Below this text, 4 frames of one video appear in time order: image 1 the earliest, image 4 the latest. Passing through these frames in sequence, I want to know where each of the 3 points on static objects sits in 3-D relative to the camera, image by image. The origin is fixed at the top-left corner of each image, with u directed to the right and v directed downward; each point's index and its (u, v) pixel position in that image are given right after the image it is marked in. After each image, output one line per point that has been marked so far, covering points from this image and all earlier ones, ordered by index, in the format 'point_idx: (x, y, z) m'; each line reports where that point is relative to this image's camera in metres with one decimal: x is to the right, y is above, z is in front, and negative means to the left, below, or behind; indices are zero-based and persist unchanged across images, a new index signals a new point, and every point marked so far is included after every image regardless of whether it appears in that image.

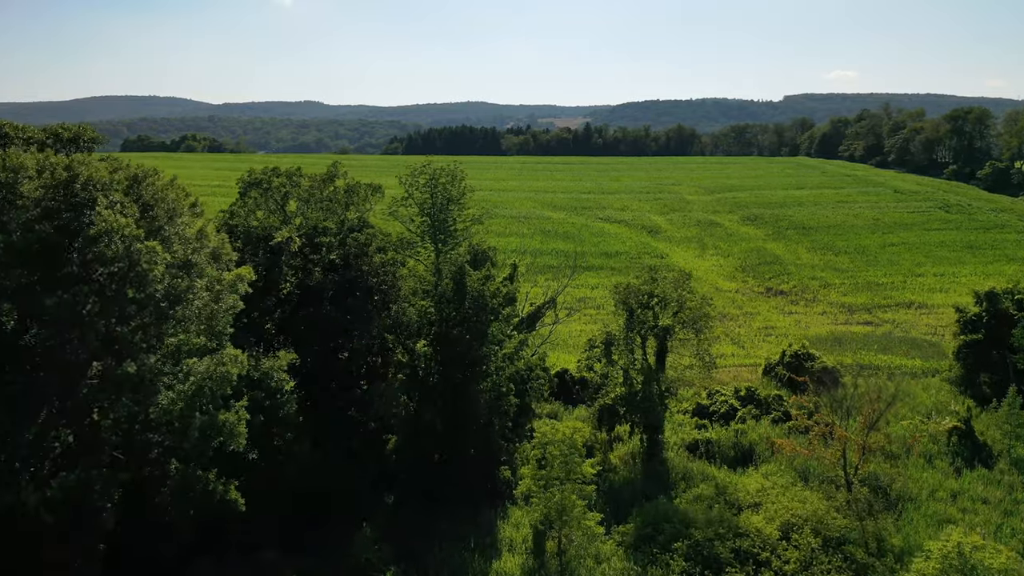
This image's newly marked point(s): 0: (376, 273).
0: (-2.9, +0.3, +17.2) m
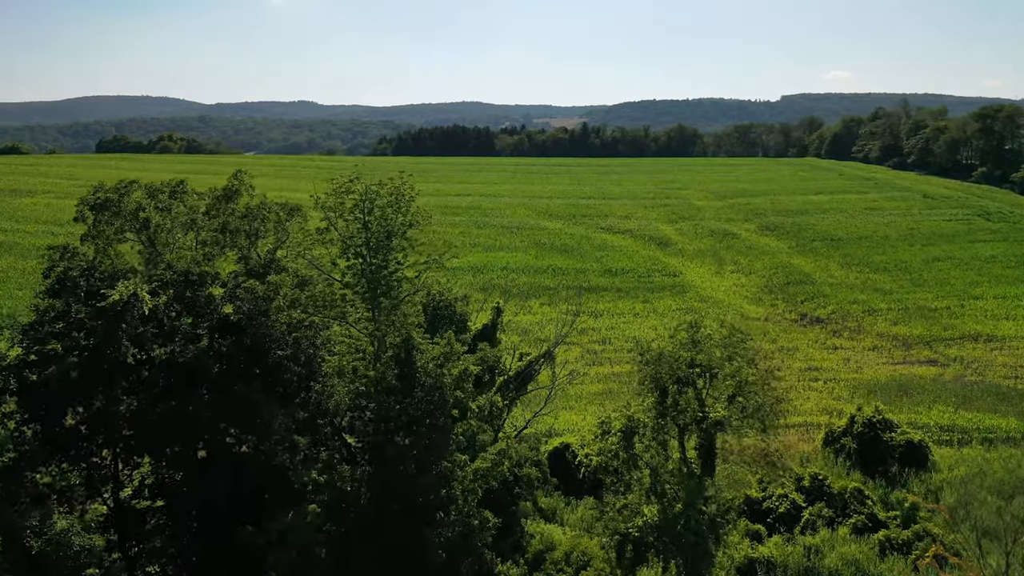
0: (-3.2, -0.7, +11.4) m
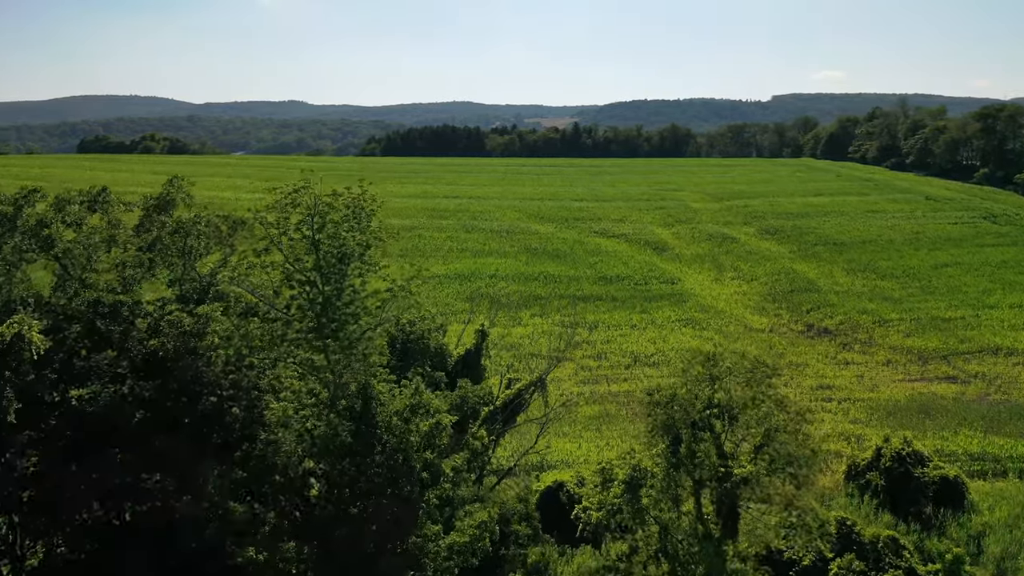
0: (-3.4, -1.1, +9.4) m
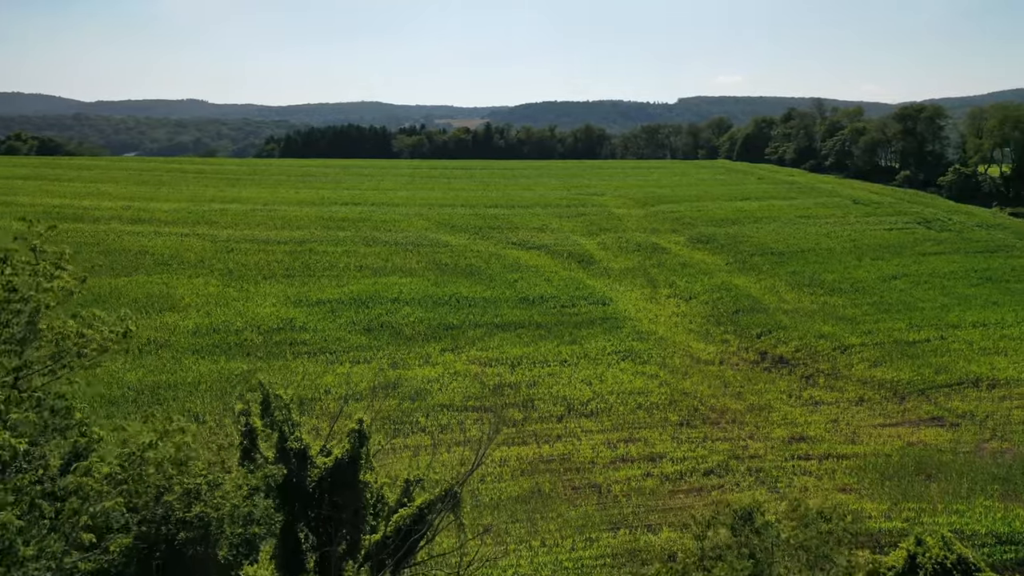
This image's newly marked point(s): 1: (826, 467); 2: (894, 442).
0: (-4.0, -2.0, +3.9) m
1: (+7.0, -4.0, +18.2) m
2: (+9.4, -3.8, +19.9) m
